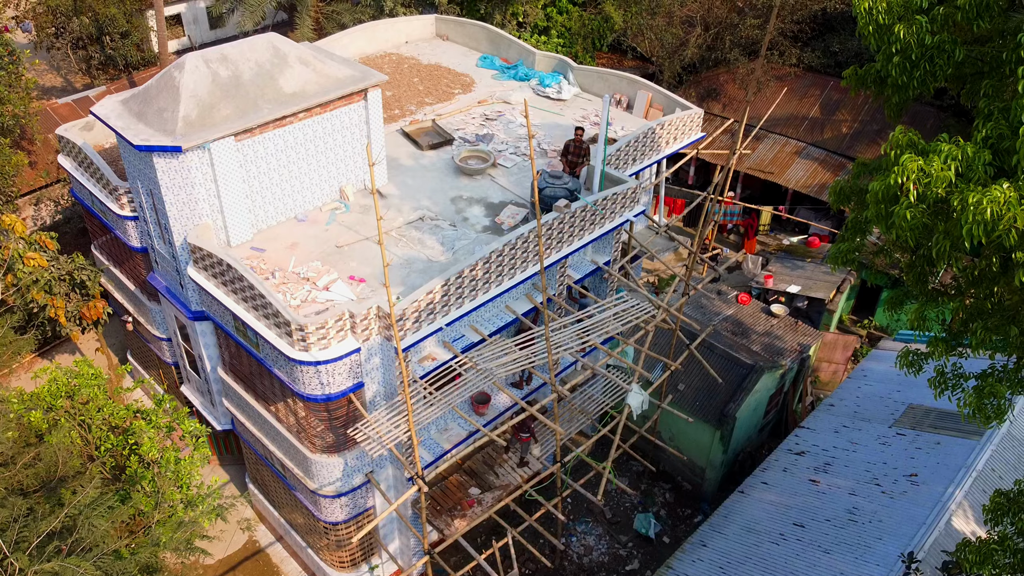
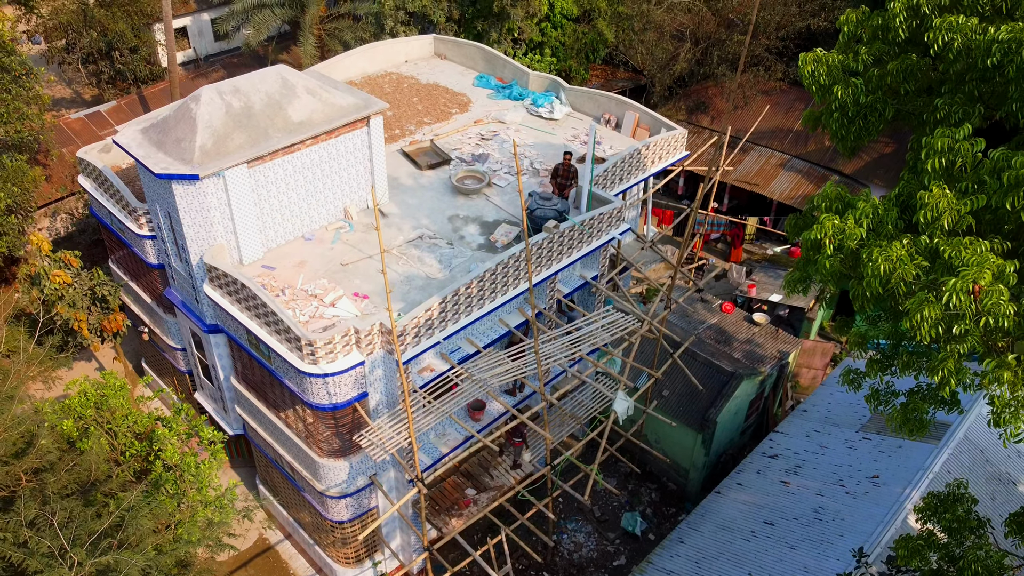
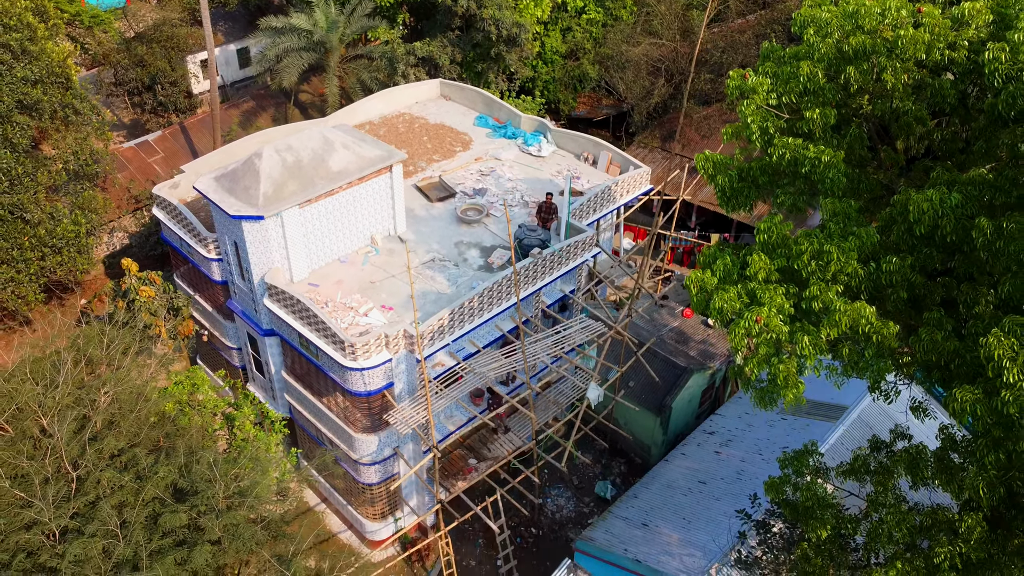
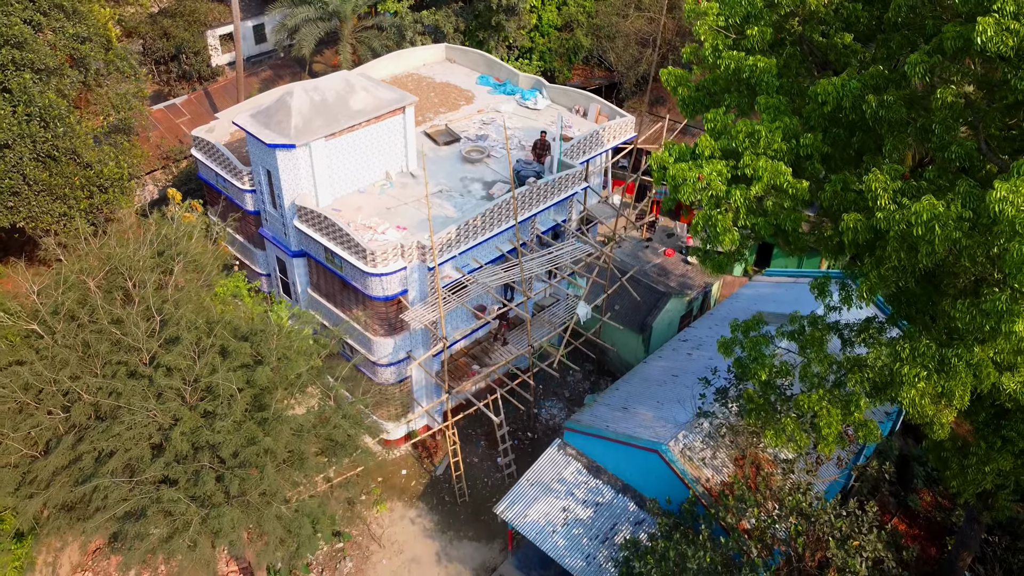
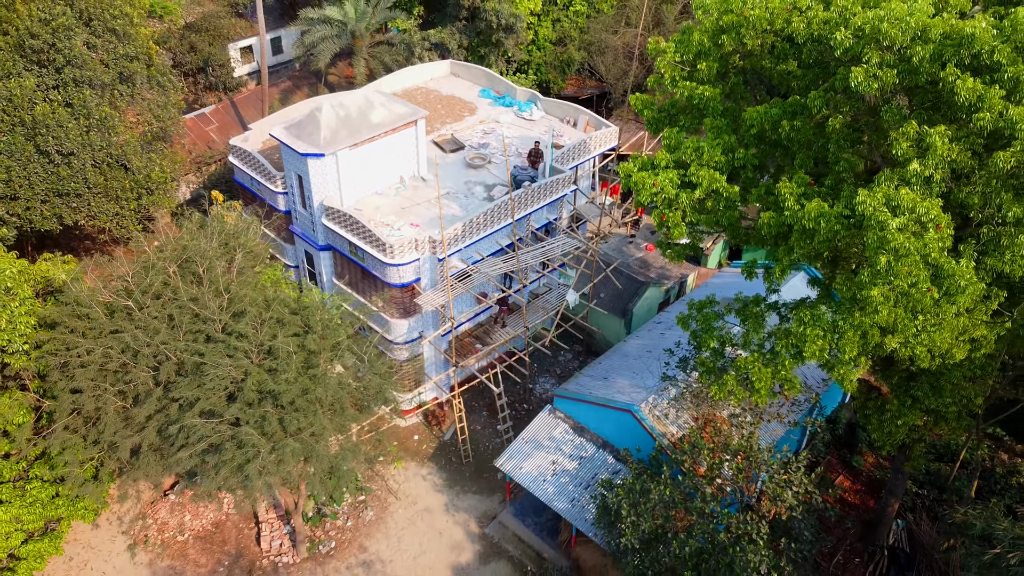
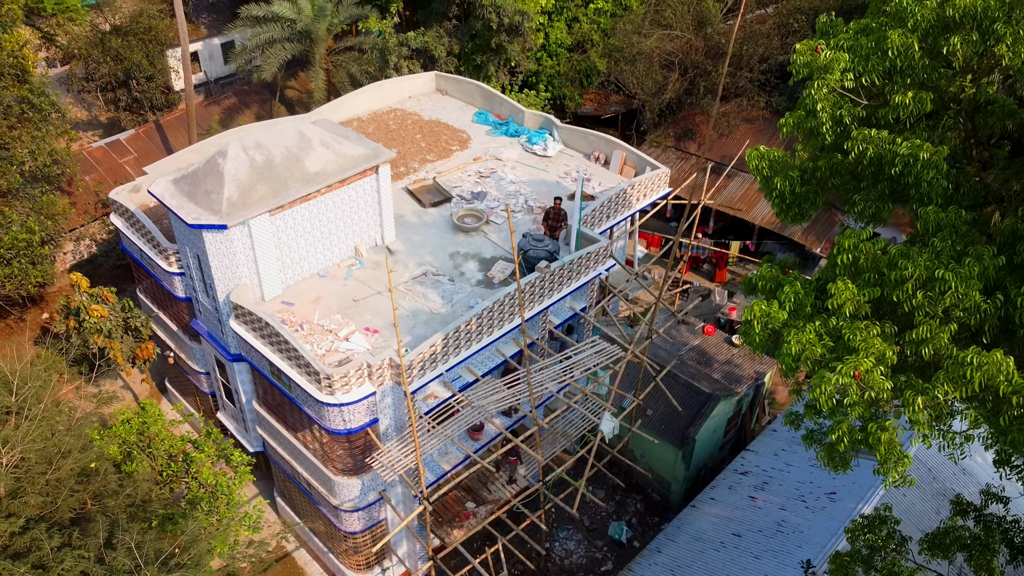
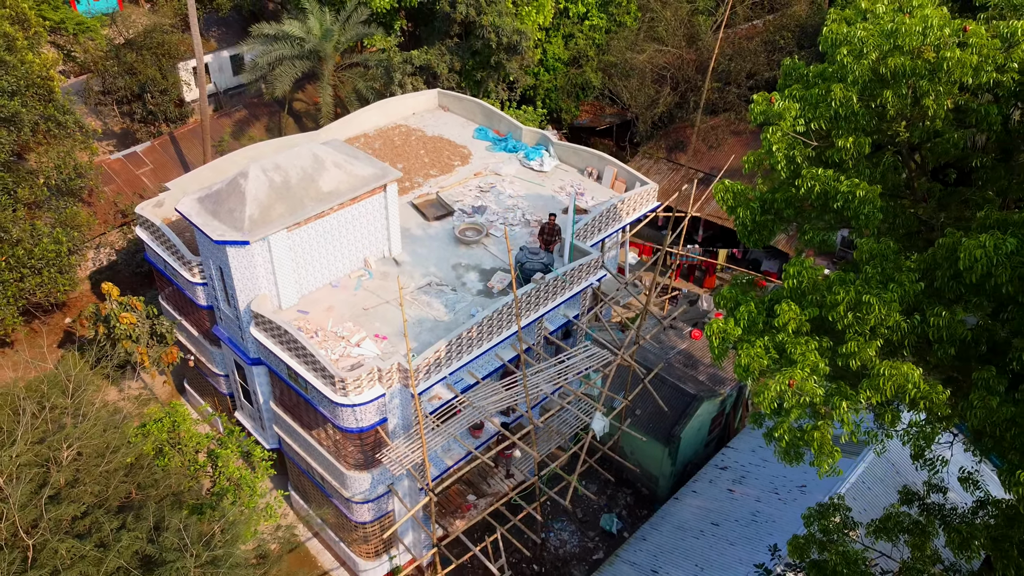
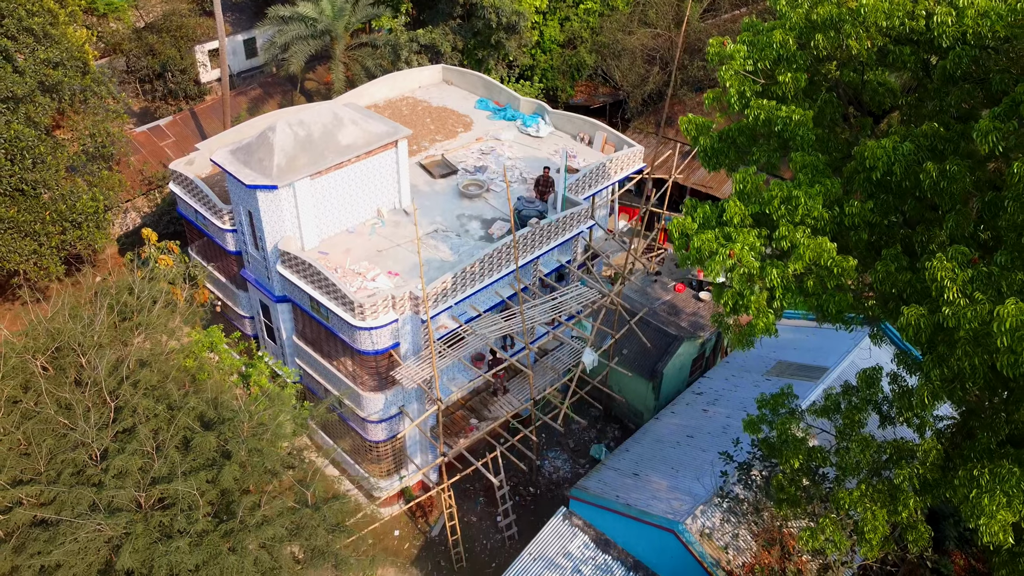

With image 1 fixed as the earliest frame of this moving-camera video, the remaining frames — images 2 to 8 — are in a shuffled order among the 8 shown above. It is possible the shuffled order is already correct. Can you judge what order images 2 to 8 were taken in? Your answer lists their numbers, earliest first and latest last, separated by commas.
2, 6, 7, 3, 8, 4, 5
